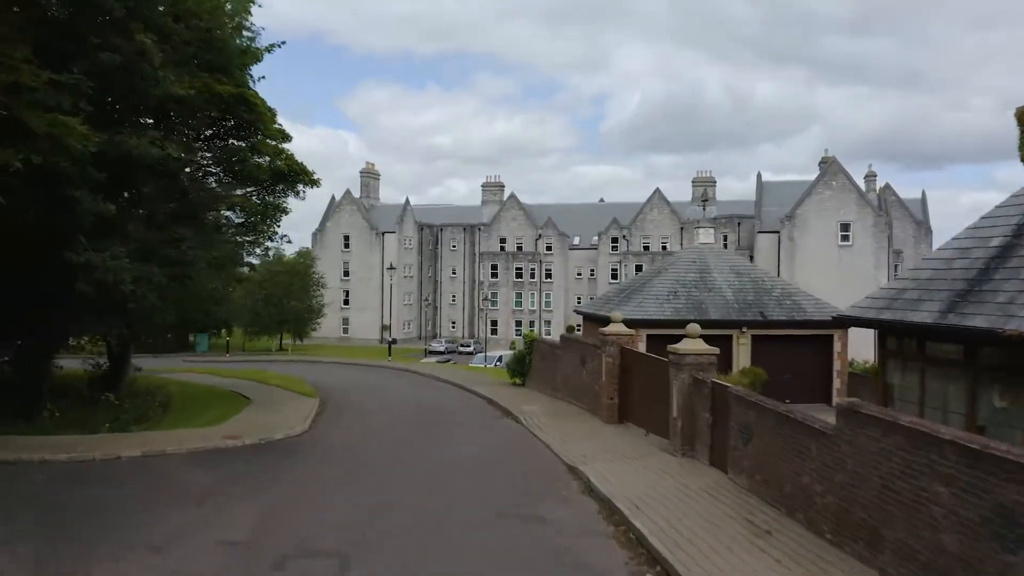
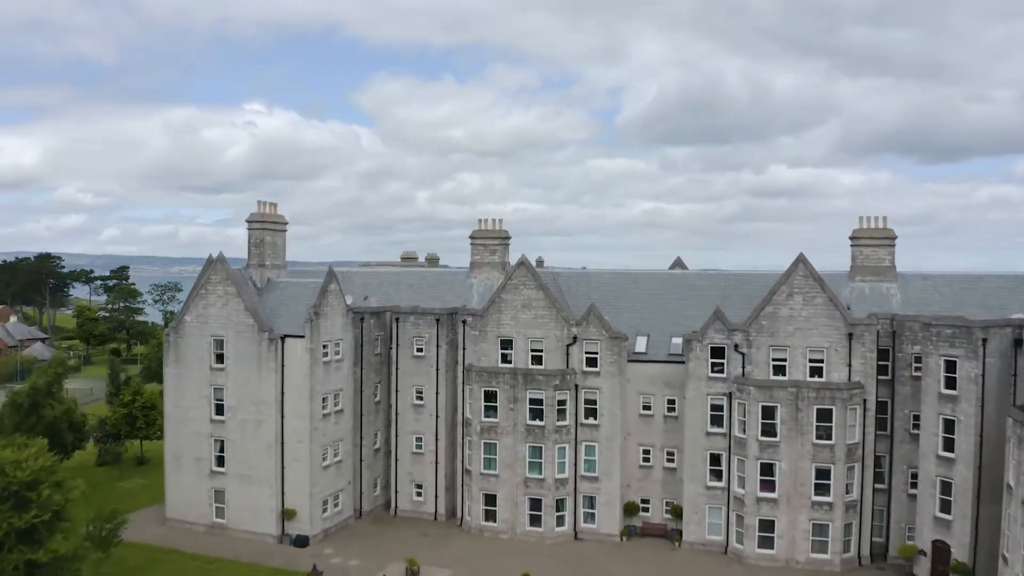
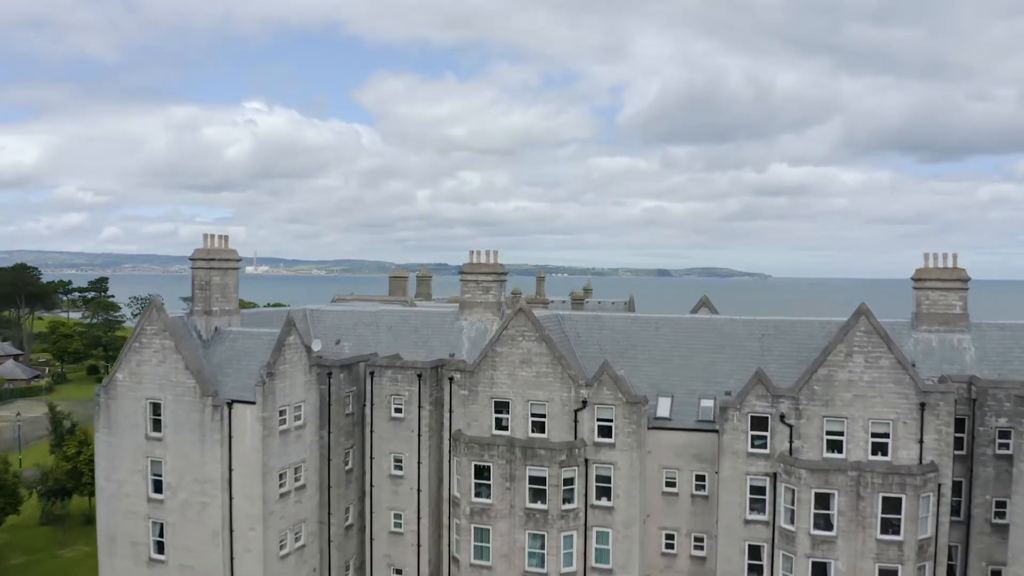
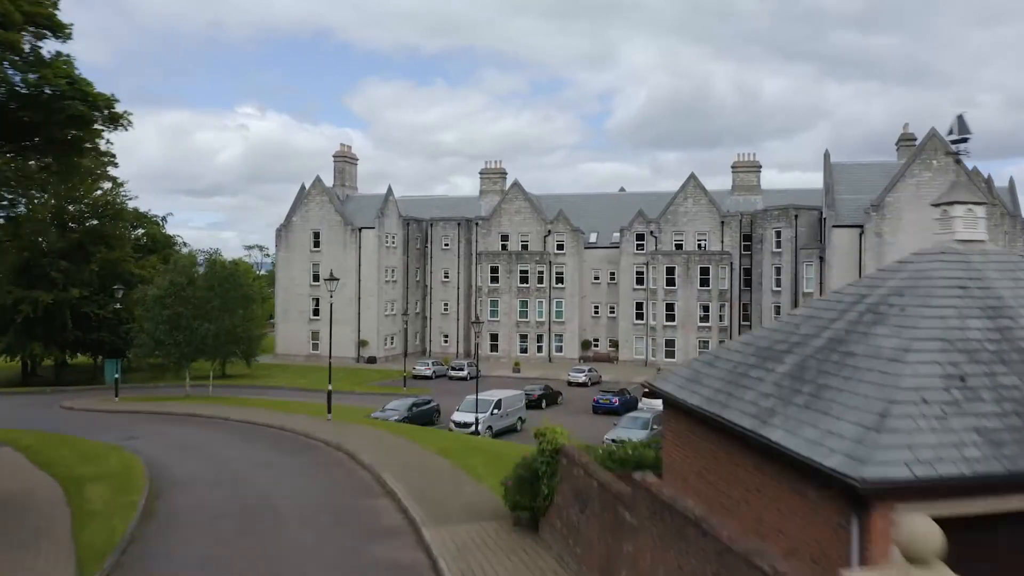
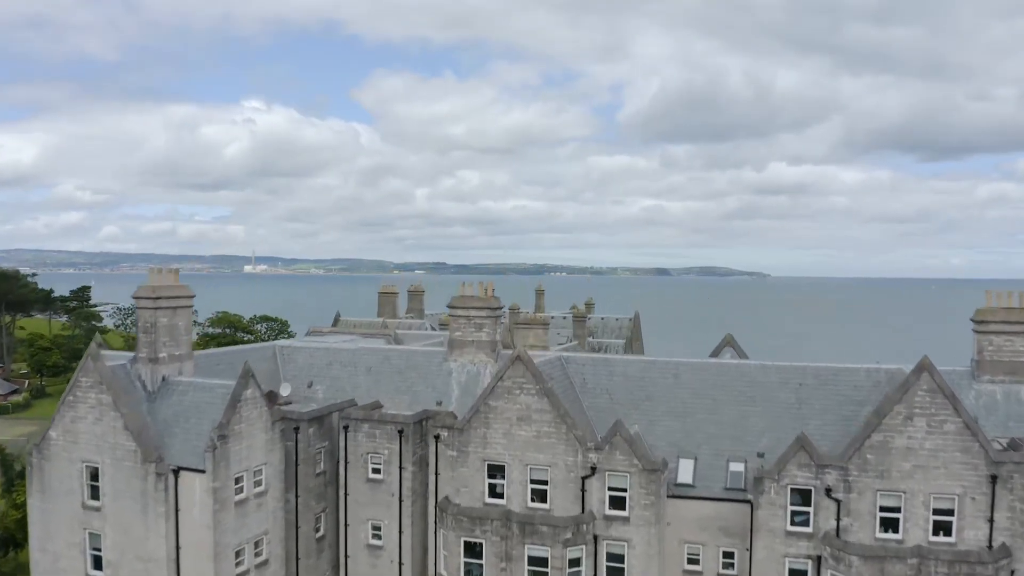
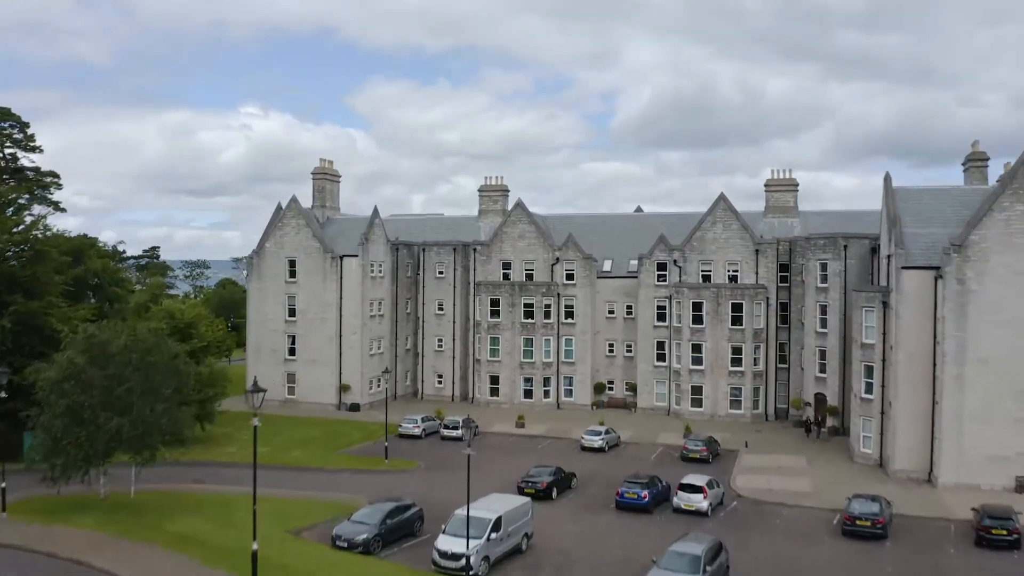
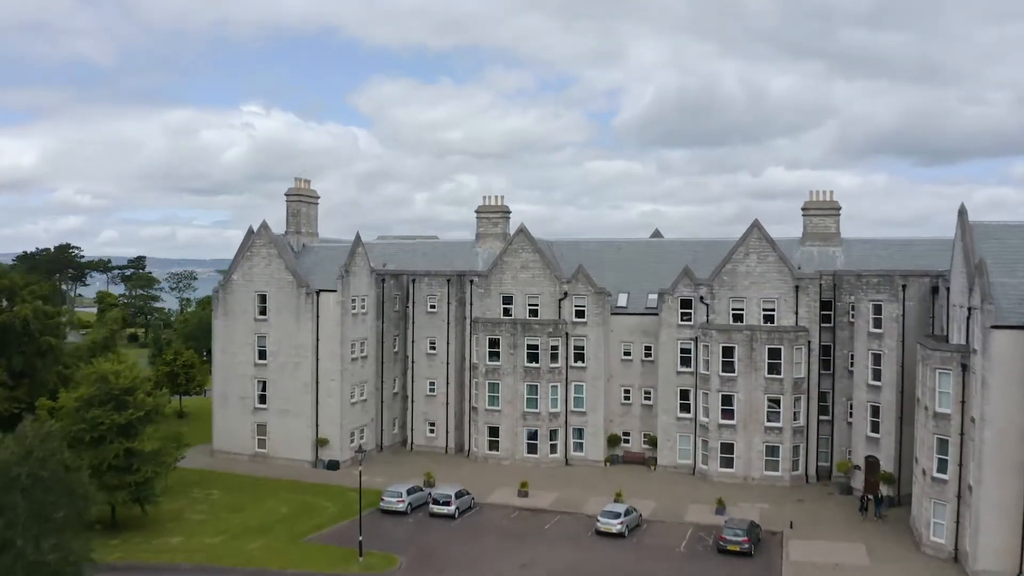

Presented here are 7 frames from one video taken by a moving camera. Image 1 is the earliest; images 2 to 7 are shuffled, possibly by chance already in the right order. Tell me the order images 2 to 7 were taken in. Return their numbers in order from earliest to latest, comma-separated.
4, 6, 7, 2, 3, 5
